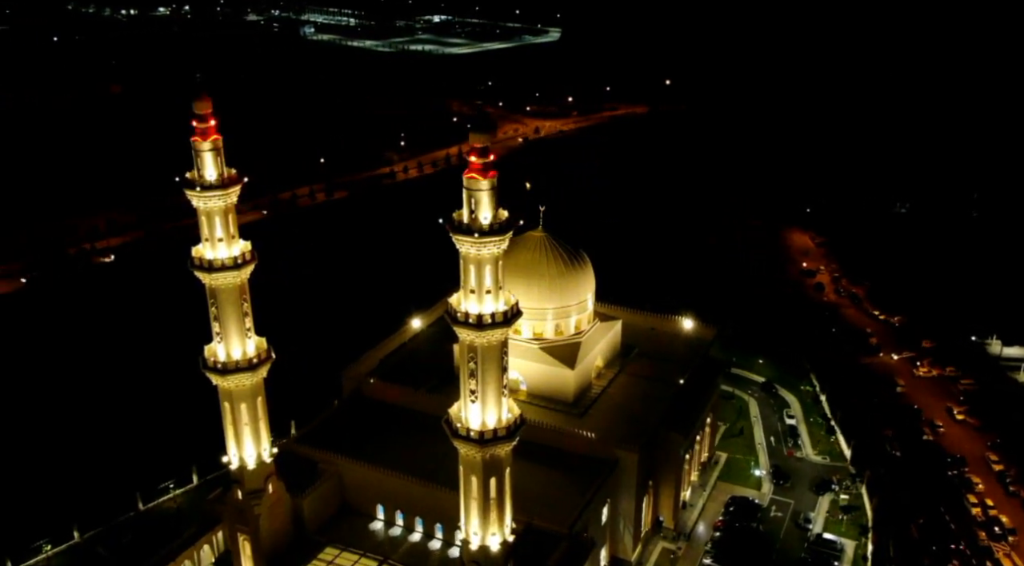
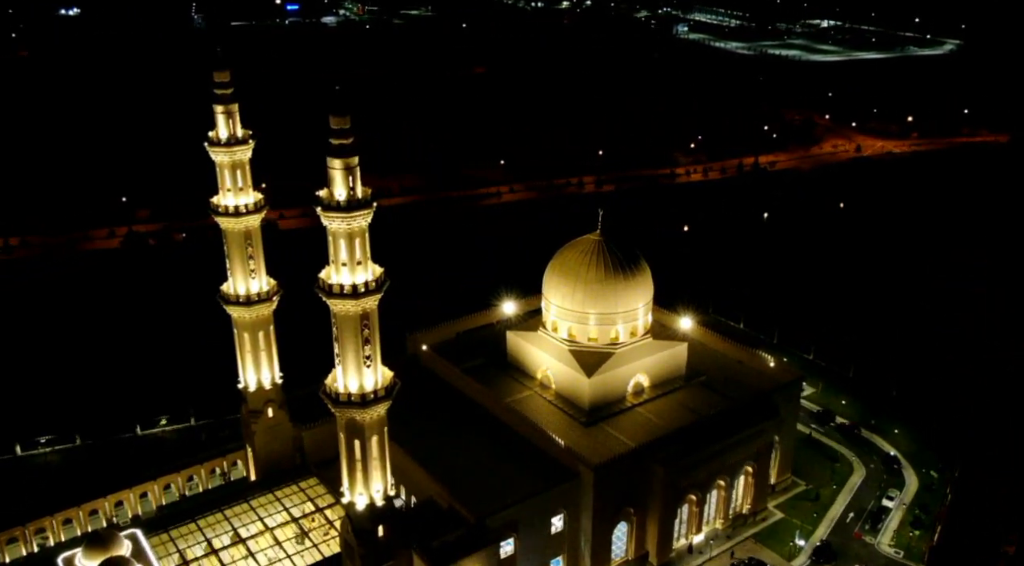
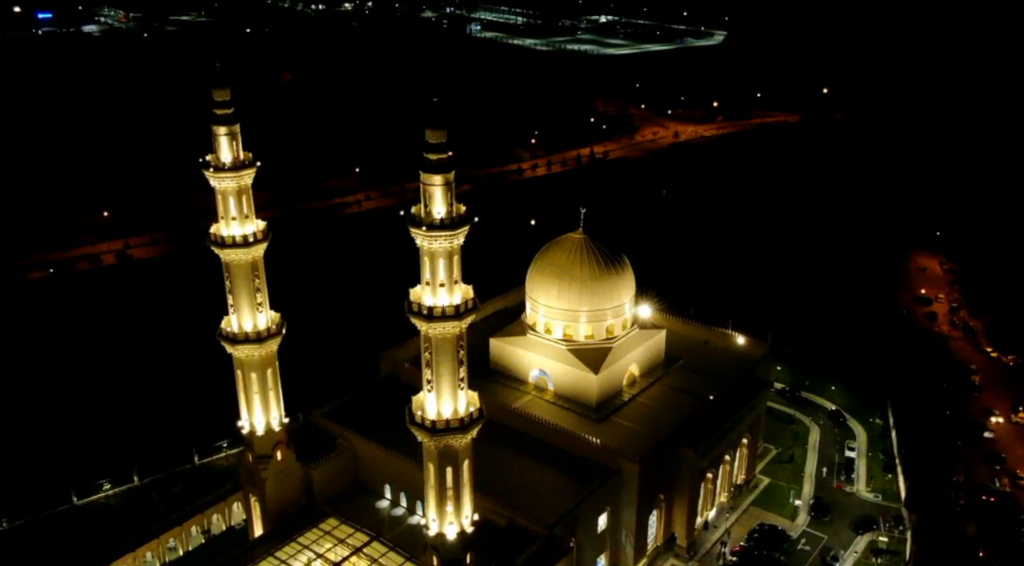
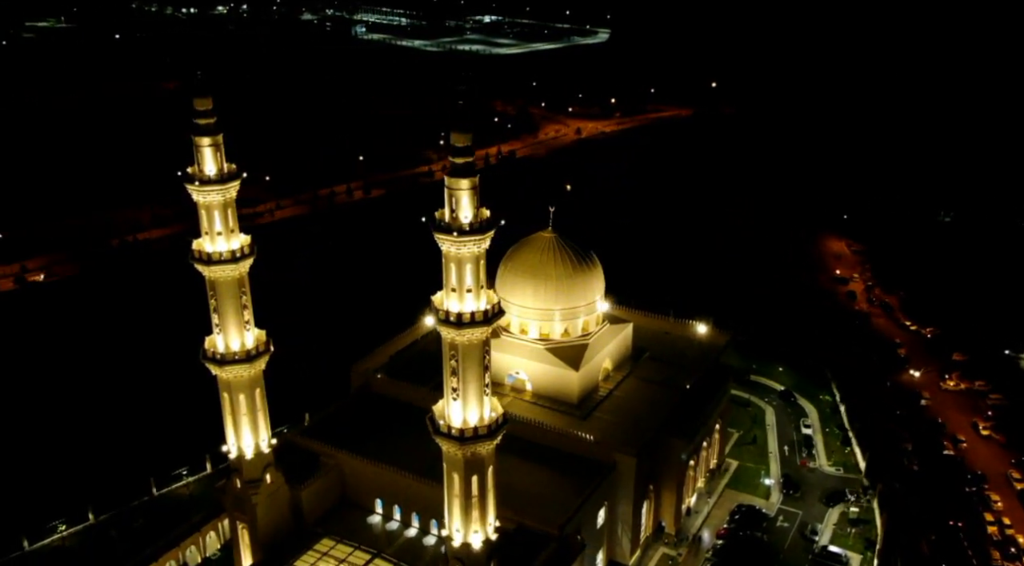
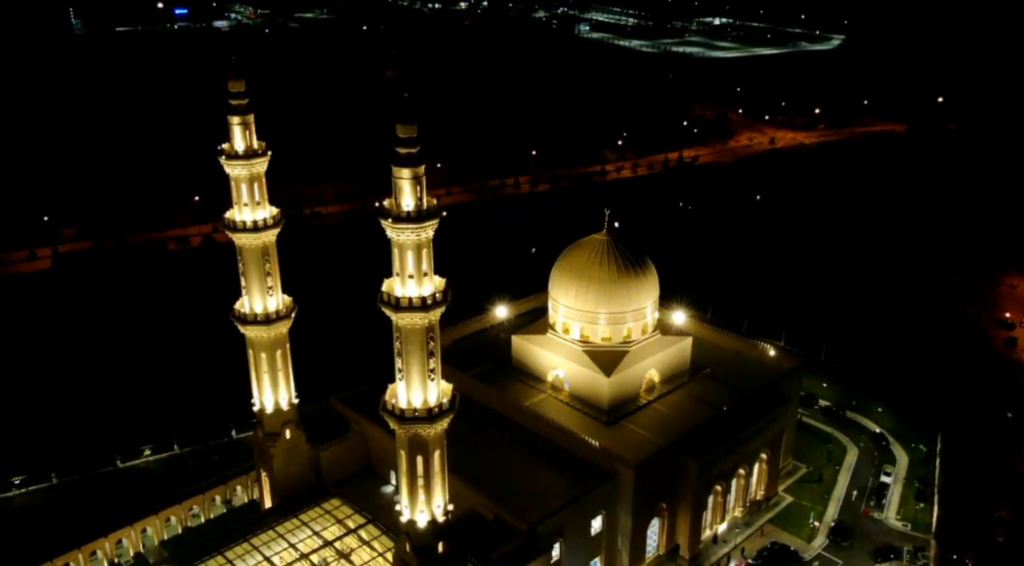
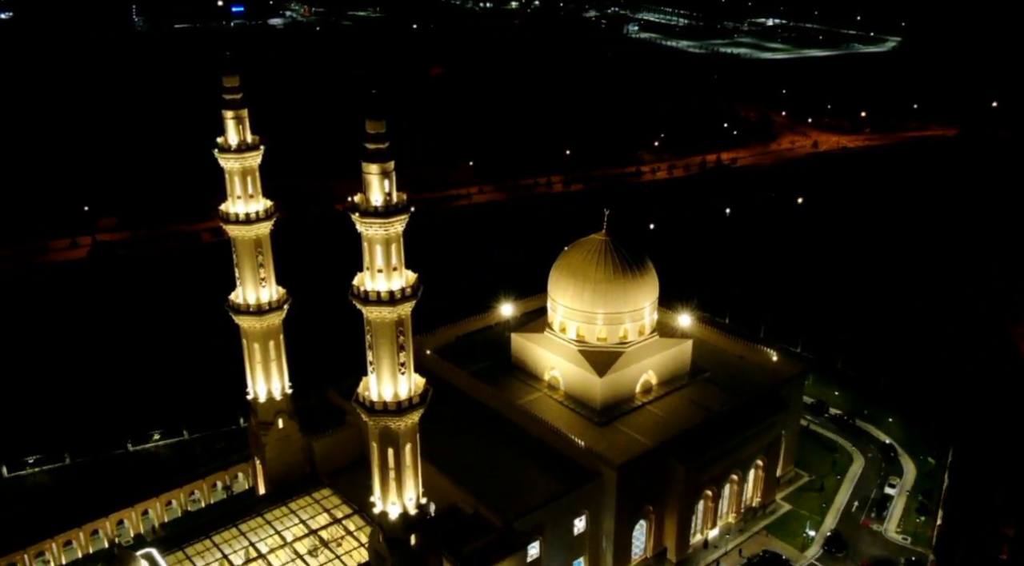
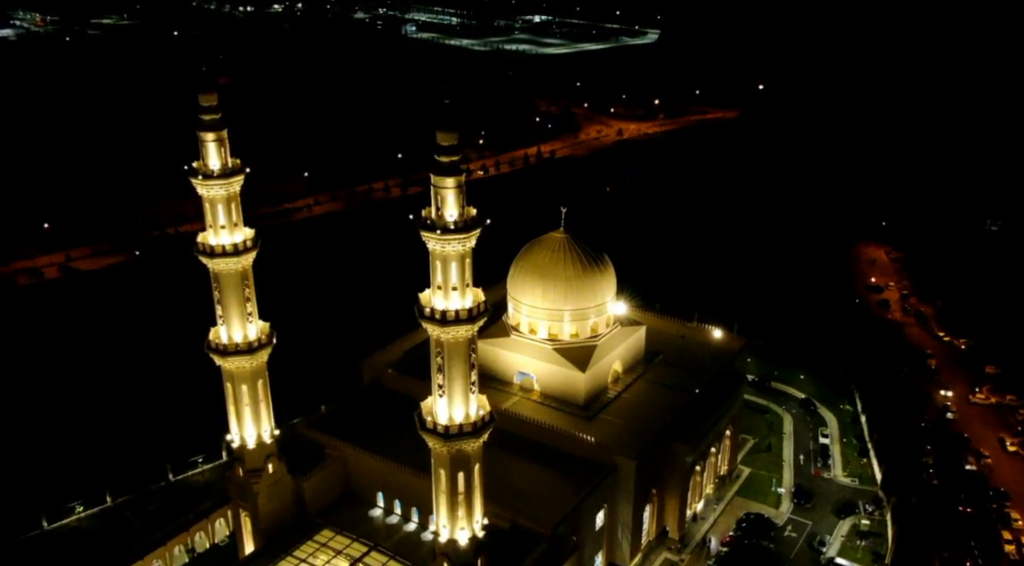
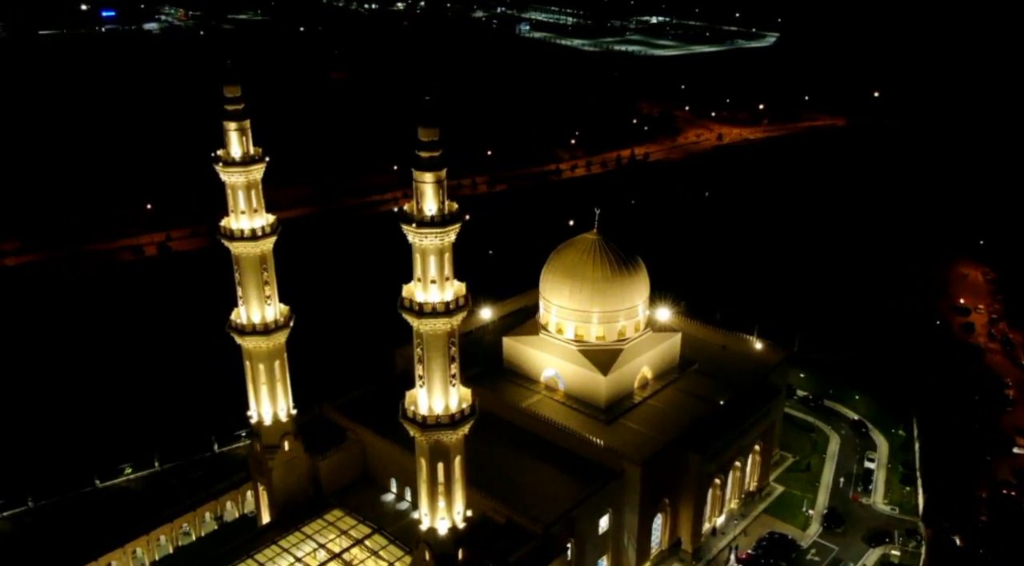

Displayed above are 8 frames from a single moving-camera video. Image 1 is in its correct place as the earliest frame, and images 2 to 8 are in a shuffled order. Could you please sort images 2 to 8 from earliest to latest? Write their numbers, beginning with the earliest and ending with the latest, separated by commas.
4, 7, 3, 8, 5, 6, 2
